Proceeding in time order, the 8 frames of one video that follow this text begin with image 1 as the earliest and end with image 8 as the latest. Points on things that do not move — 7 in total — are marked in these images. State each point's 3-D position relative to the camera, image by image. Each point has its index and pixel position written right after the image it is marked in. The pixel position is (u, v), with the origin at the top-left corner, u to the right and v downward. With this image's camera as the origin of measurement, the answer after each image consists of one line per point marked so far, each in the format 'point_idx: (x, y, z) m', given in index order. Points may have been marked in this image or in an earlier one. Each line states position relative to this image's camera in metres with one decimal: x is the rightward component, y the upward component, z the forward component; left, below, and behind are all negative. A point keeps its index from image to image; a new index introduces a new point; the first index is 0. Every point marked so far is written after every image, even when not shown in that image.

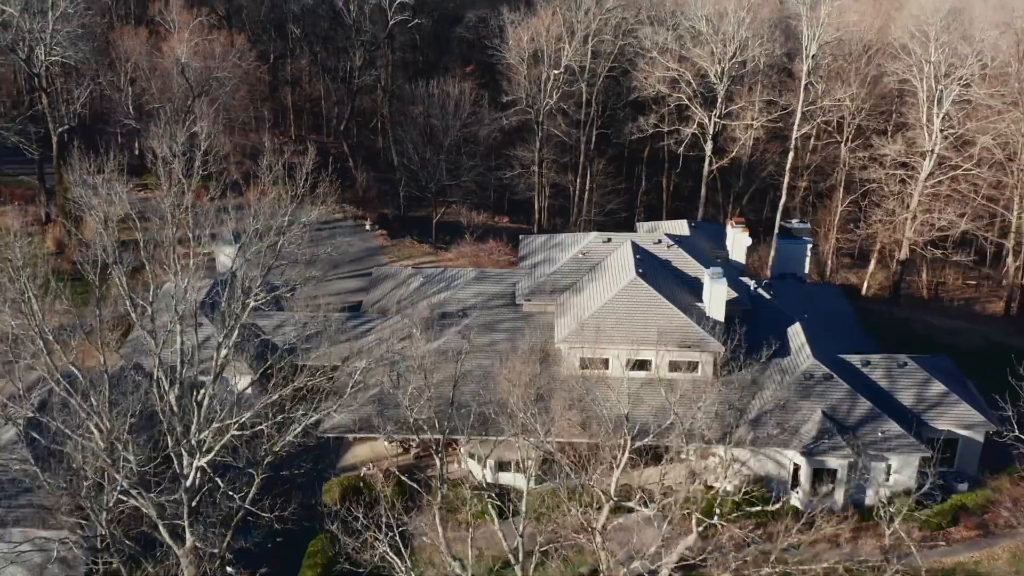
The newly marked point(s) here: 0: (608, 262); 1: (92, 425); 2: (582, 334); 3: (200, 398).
0: (+1.6, +0.5, +19.8) m
1: (-4.3, -1.4, +11.7) m
2: (+1.1, -0.8, +18.0) m
3: (-3.4, -1.2, +12.3) m
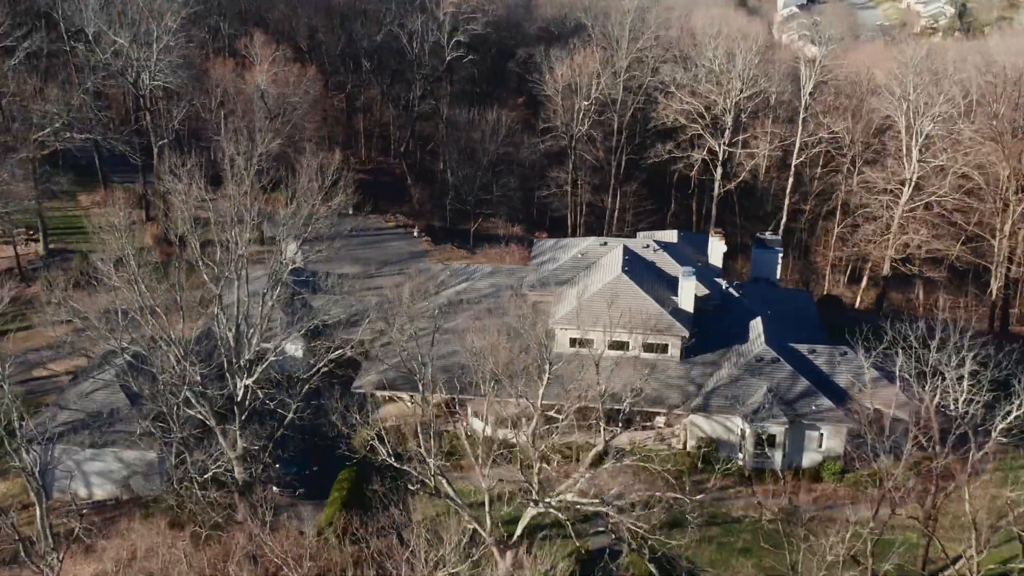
0: (+1.8, +0.6, +23.6) m
1: (-4.8, -0.8, +15.8) m
2: (+1.1, -0.6, +21.7) m
3: (-3.8, -0.7, +16.4) m
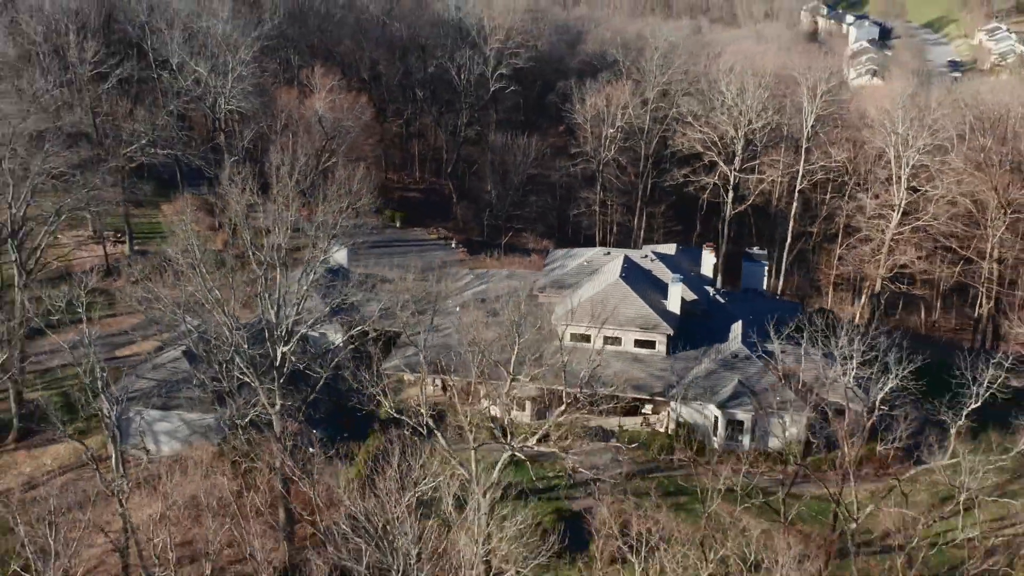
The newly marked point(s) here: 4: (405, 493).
0: (+2.1, +0.5, +26.9) m
1: (-5.0, -0.6, +19.5) m
2: (+1.3, -0.6, +25.0) m
3: (-4.0, -0.5, +20.1) m
4: (-1.4, -2.7, +14.6) m
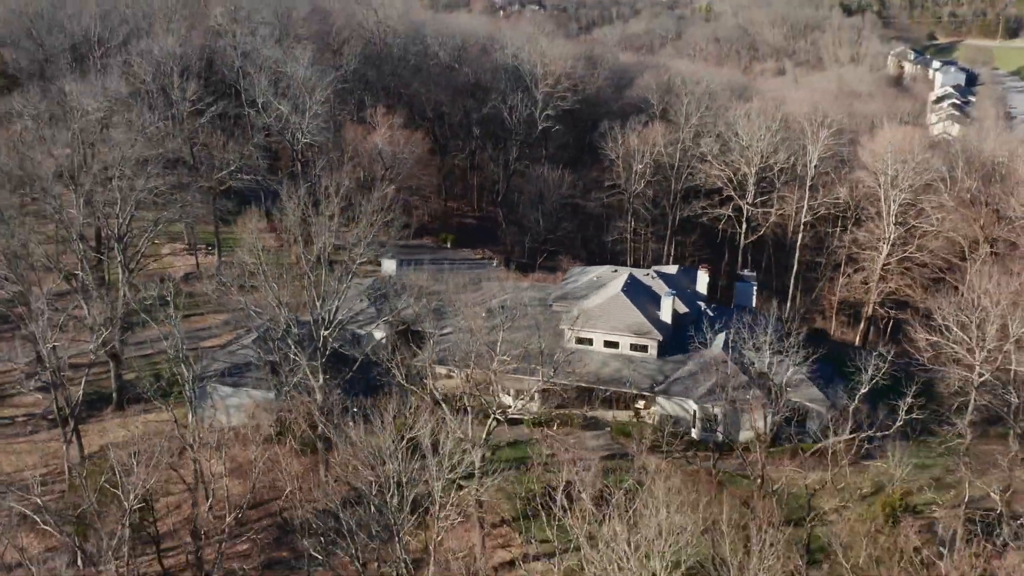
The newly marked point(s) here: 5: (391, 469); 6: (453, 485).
0: (+2.7, +0.2, +31.2) m
1: (-5.0, -0.5, +24.4) m
2: (+1.7, -0.9, +29.4) m
3: (-4.0, -0.4, +24.9) m
4: (-1.9, -2.5, +19.1) m
5: (-1.9, -2.9, +18.0) m
6: (-1.0, -3.2, +18.5) m
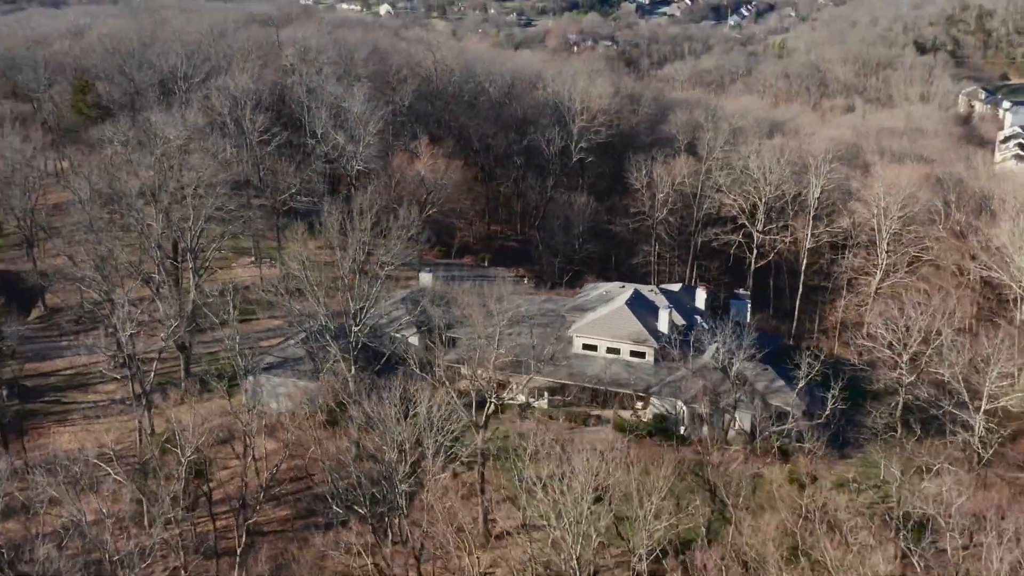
0: (+3.2, -0.3, +35.0) m
1: (-4.9, -0.5, +28.8) m
2: (+2.1, -1.2, +33.3) m
3: (-3.9, -0.5, +29.2) m
4: (-2.2, -2.5, +23.3) m
5: (-2.3, -2.8, +22.2) m
6: (-1.4, -3.2, +22.5) m
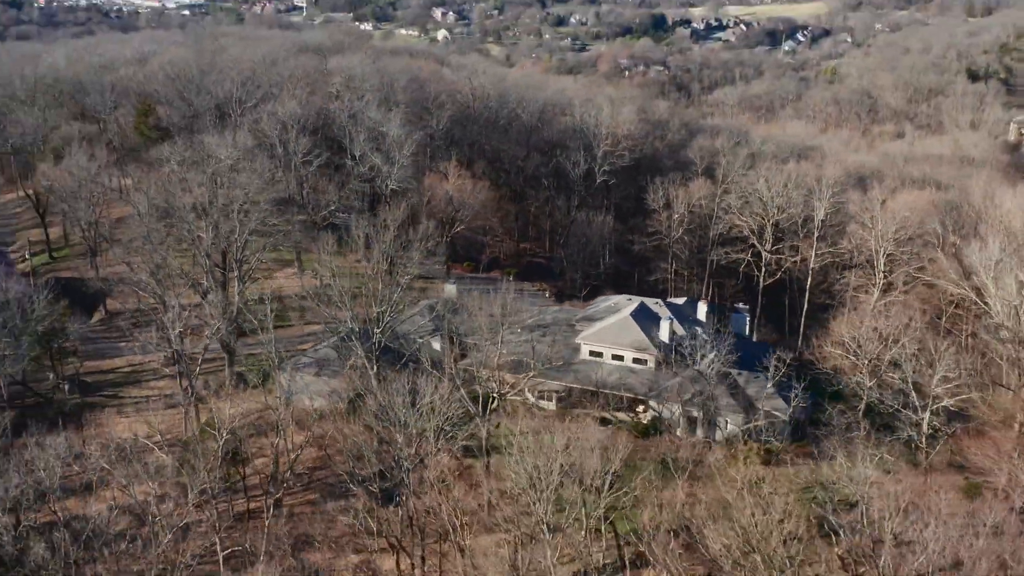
0: (+3.7, -0.7, +37.9) m
1: (-4.7, -0.7, +32.0) m
2: (+2.5, -1.6, +36.2) m
3: (-3.7, -0.7, +32.4) m
4: (-2.3, -2.6, +26.3) m
5: (-2.5, -2.9, +25.2) m
6: (-1.6, -3.3, +25.6) m
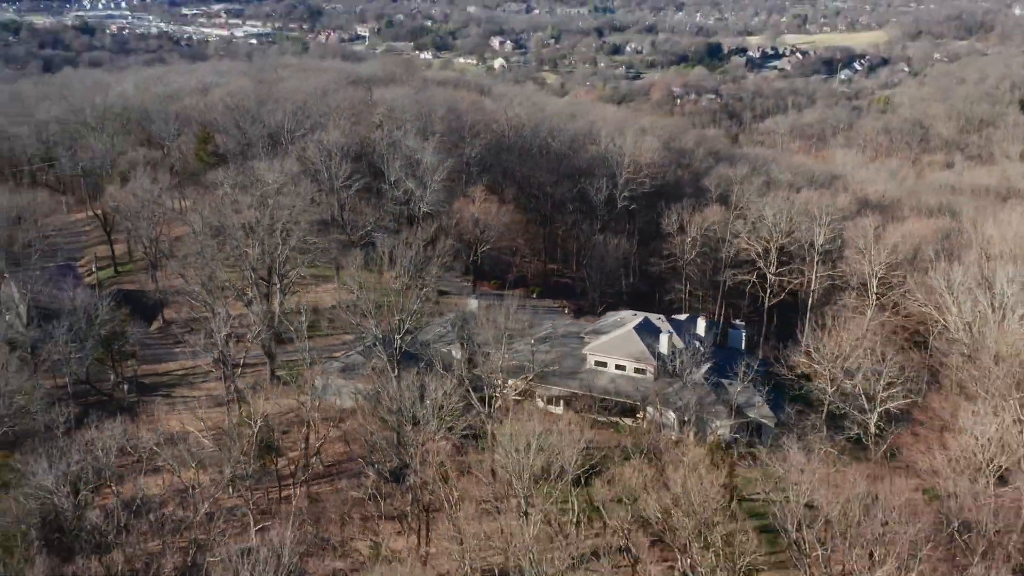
0: (+4.2, -1.3, +41.2) m
1: (-4.5, -1.0, +35.9) m
2: (+2.9, -2.1, +39.6) m
3: (-3.4, -1.1, +36.2) m
4: (-2.4, -2.8, +30.0) m
5: (-2.6, -3.1, +28.9) m
6: (-1.7, -3.5, +29.2) m
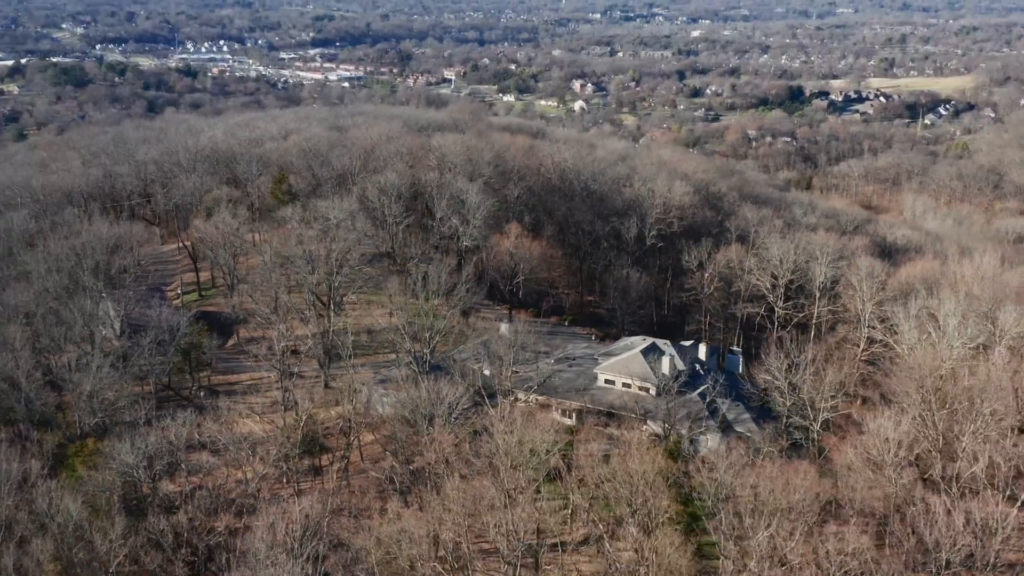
0: (+5.1, -2.4, +46.4) m
1: (-4.0, -1.8, +41.8) m
2: (+3.6, -3.2, +44.9) m
3: (-2.9, -1.9, +42.0) m
4: (-2.4, -3.4, +35.7) m
5: (-2.7, -3.7, +34.6) m
6: (-1.8, -4.2, +34.8) m
